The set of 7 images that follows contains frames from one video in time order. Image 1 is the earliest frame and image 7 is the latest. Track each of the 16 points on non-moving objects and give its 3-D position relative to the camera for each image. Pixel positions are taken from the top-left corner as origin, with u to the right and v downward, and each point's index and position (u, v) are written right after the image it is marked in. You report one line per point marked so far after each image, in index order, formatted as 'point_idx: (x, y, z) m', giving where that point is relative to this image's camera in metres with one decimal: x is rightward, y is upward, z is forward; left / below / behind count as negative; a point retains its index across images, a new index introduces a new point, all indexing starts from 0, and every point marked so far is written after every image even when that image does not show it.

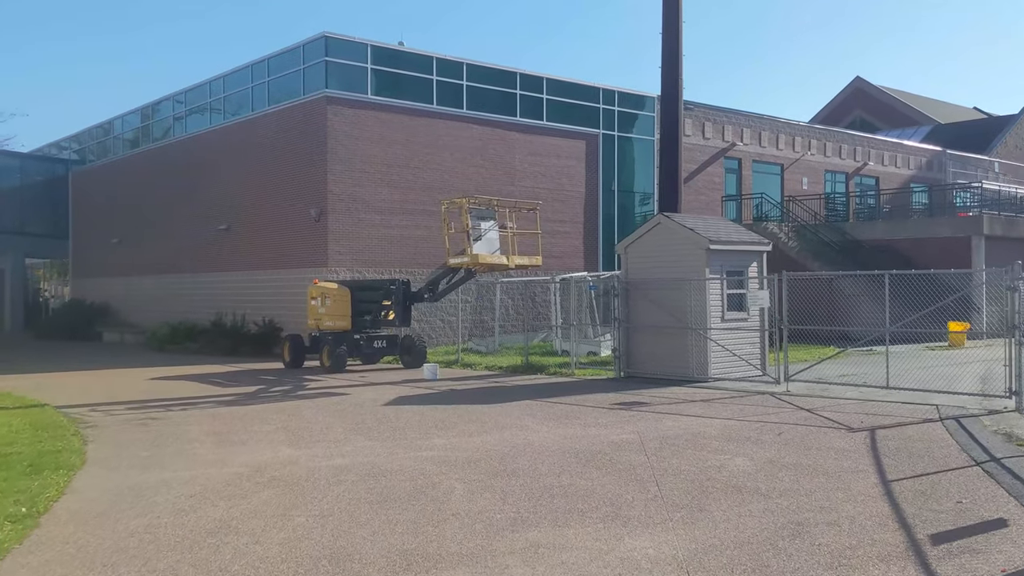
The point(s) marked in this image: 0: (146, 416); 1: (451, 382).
0: (-4.8, -1.7, +13.4) m
1: (-1.0, -1.6, +17.5) m
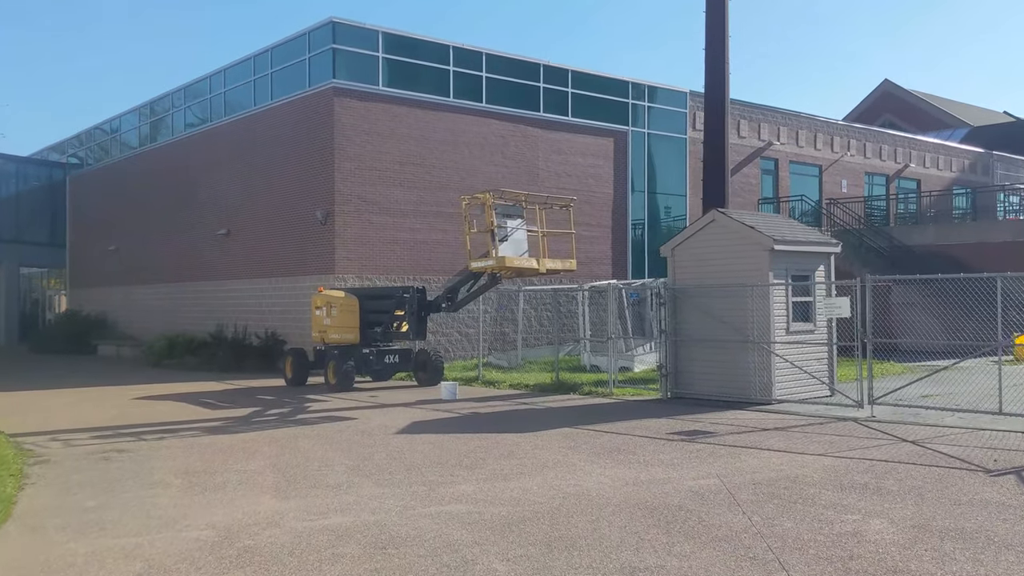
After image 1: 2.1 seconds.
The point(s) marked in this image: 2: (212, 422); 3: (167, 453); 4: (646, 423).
0: (-4.4, -1.8, +11.2) m
1: (-0.6, -1.7, +15.2) m
2: (-4.0, -1.8, +13.7) m
3: (-3.6, -1.7, +10.7) m
4: (+1.6, -1.6, +12.4) m
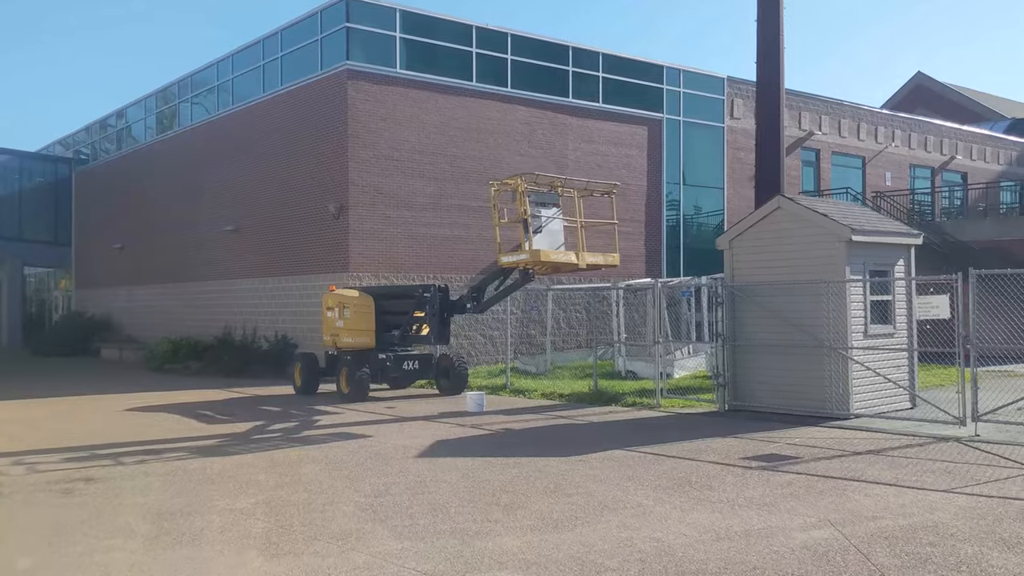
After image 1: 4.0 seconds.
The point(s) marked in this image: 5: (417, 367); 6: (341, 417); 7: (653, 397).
0: (-4.0, -1.7, +9.4) m
1: (-0.1, -1.7, +13.4) m
2: (-3.6, -1.8, +11.9) m
3: (-3.2, -1.7, +8.9) m
4: (+2.0, -1.6, +10.5) m
5: (-1.5, -1.3, +16.8) m
6: (-2.3, -1.8, +14.1) m
7: (+2.1, -1.6, +15.0) m
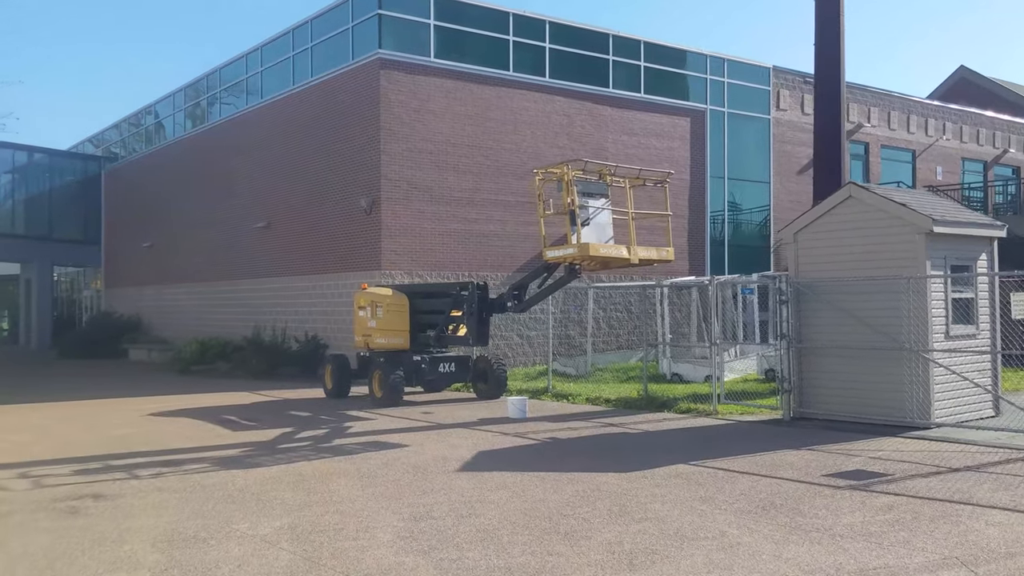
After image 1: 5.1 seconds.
0: (-3.5, -1.7, +8.5) m
1: (+0.5, -1.6, +12.4) m
2: (-3.1, -1.7, +11.0) m
3: (-2.8, -1.7, +8.0) m
4: (+2.5, -1.6, +9.5) m
5: (-0.9, -1.3, +15.8) m
6: (-1.7, -1.7, +13.2) m
7: (+2.7, -1.6, +14.0) m
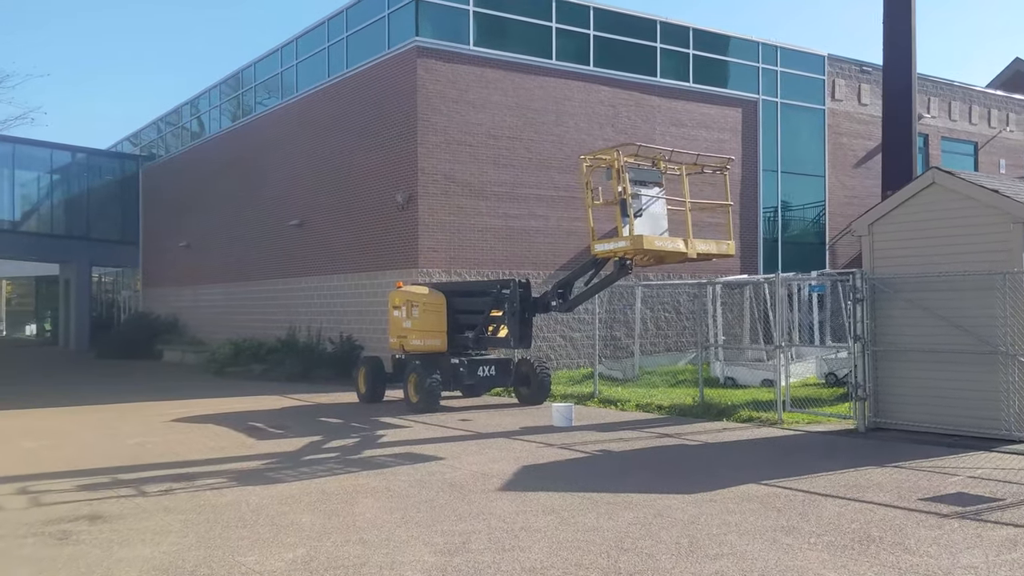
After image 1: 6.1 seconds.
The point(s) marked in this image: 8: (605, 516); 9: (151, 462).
0: (-3.2, -1.7, +7.7) m
1: (+1.0, -1.6, +11.3) m
2: (-2.6, -1.7, +10.1) m
3: (-2.4, -1.6, +7.1) m
4: (+2.9, -1.5, +8.3) m
5: (-0.3, -1.2, +14.8) m
6: (-1.2, -1.7, +12.2) m
7: (+3.2, -1.5, +12.8) m
8: (+0.6, -1.5, +6.8) m
9: (-3.6, -1.7, +10.3) m
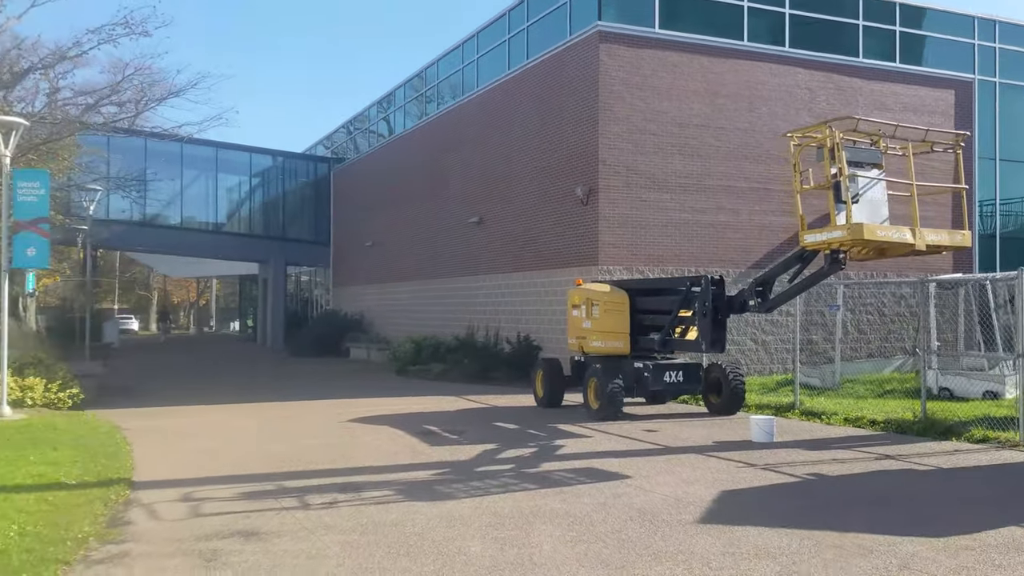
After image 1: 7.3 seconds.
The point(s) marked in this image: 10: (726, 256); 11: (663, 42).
0: (-1.8, -1.6, +7.0) m
1: (+2.8, -1.6, +10.0) m
2: (-0.9, -1.7, +9.3) m
3: (-1.2, -1.6, +6.4) m
4: (+4.2, -1.5, +6.7) m
5: (+2.2, -1.2, +13.6) m
6: (+0.9, -1.7, +11.2) m
7: (+5.3, -1.5, +11.1) m
8: (+1.7, -1.5, +5.6) m
9: (-1.8, -1.7, +9.7) m
10: (+4.0, +0.6, +19.4) m
11: (+2.8, +4.6, +19.1) m
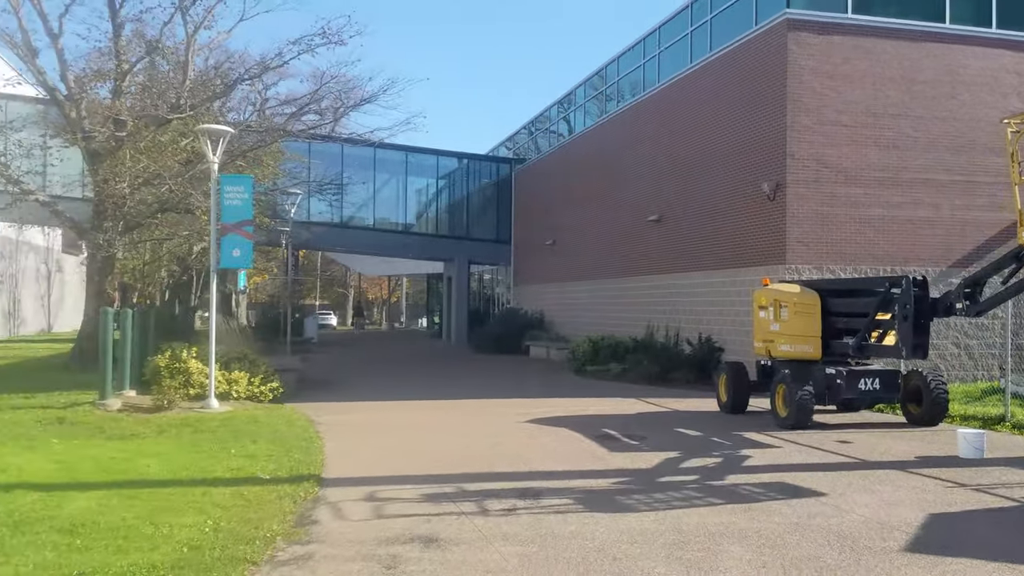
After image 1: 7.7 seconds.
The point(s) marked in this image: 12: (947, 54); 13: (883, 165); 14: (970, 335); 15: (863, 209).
0: (-0.6, -1.7, +7.0) m
1: (+4.5, -1.6, +9.1) m
2: (+0.7, -1.7, +9.1) m
3: (-0.1, -1.7, +6.2) m
4: (+5.3, -1.5, +5.6) m
5: (+4.5, -1.2, +12.8) m
6: (+2.8, -1.7, +10.6) m
7: (+7.2, -1.5, +9.7) m
8: (+2.7, -1.5, +4.9) m
9: (-0.1, -1.7, +9.6) m
10: (+7.3, +0.6, +18.1) m
11: (+6.0, +4.6, +18.0) m
12: (+7.8, +4.2, +18.5) m
13: (+6.5, +2.1, +18.0) m
14: (+7.8, -0.8, +17.4) m
15: (+6.1, +1.4, +17.8) m
